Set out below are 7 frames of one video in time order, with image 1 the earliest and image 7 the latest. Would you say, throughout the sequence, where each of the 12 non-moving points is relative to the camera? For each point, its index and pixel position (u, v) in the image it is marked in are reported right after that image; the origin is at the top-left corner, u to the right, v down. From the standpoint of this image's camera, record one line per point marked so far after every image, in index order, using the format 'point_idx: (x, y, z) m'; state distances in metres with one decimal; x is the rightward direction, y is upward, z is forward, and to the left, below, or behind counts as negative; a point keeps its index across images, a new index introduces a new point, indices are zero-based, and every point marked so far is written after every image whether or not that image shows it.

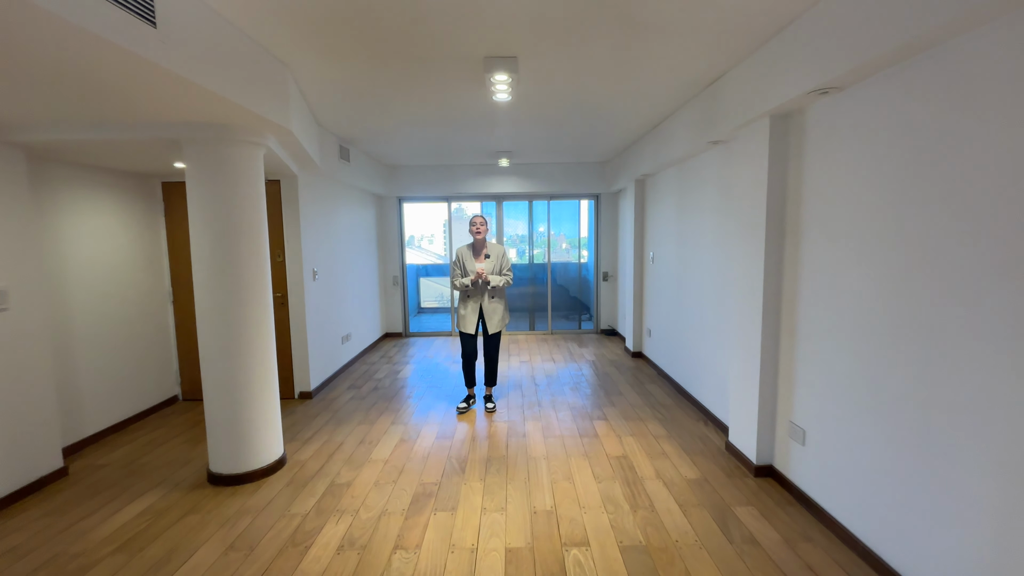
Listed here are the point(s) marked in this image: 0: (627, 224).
0: (+1.5, +0.8, +5.3) m
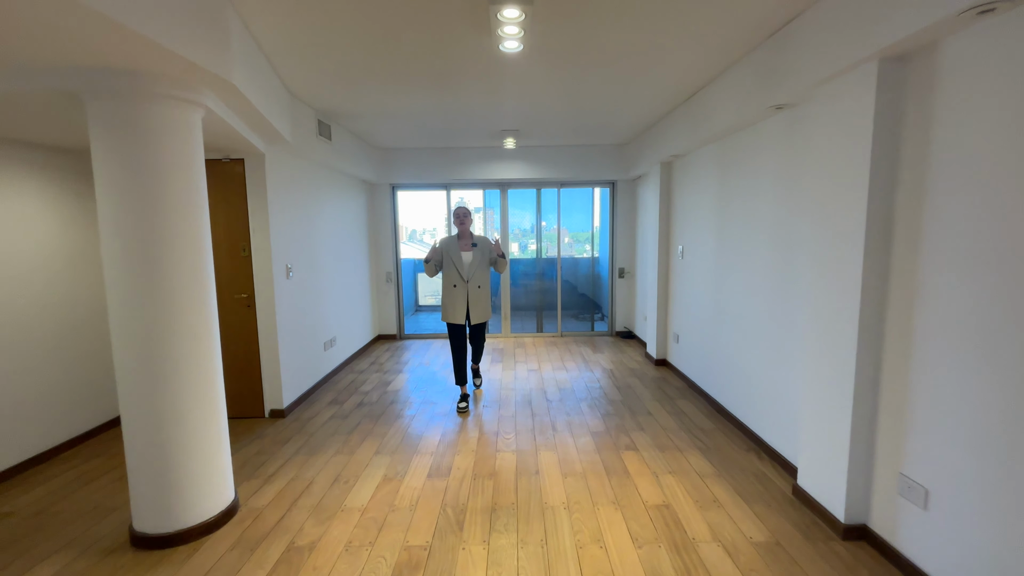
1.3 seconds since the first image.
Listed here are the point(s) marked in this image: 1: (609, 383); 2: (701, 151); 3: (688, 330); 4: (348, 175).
0: (+1.5, +0.8, +4.7) m
1: (+0.9, -0.9, +3.9) m
2: (+1.6, +1.2, +3.5) m
3: (+1.6, -0.4, +3.8) m
4: (-1.8, +1.3, +4.6) m
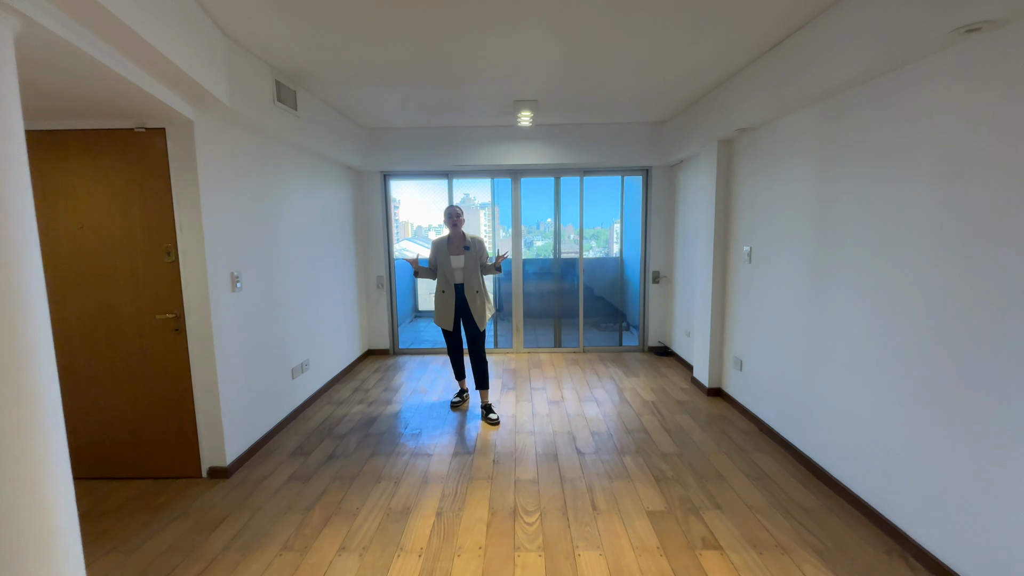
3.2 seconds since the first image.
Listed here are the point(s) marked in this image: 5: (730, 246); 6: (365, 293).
0: (+1.7, +0.7, +3.8) m
1: (+1.0, -1.0, +3.0) m
2: (+1.8, +1.1, +2.6) m
3: (+1.7, -0.5, +3.0) m
4: (-1.7, +1.2, +3.7) m
5: (+1.7, +0.3, +3.3) m
6: (-1.6, -0.1, +4.7) m
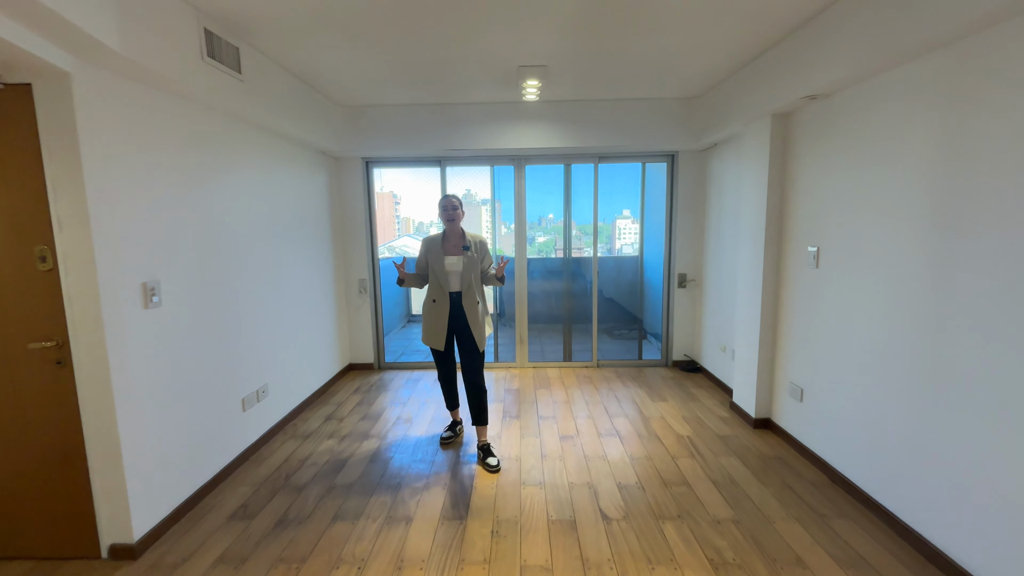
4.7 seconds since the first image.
0: (+1.7, +0.7, +3.2) m
1: (+1.0, -1.0, +2.4) m
2: (+1.8, +1.0, +2.0) m
3: (+1.7, -0.5, +2.3) m
4: (-1.6, +1.1, +3.1) m
5: (+1.7, +0.3, +2.7) m
6: (-1.6, -0.1, +4.1) m
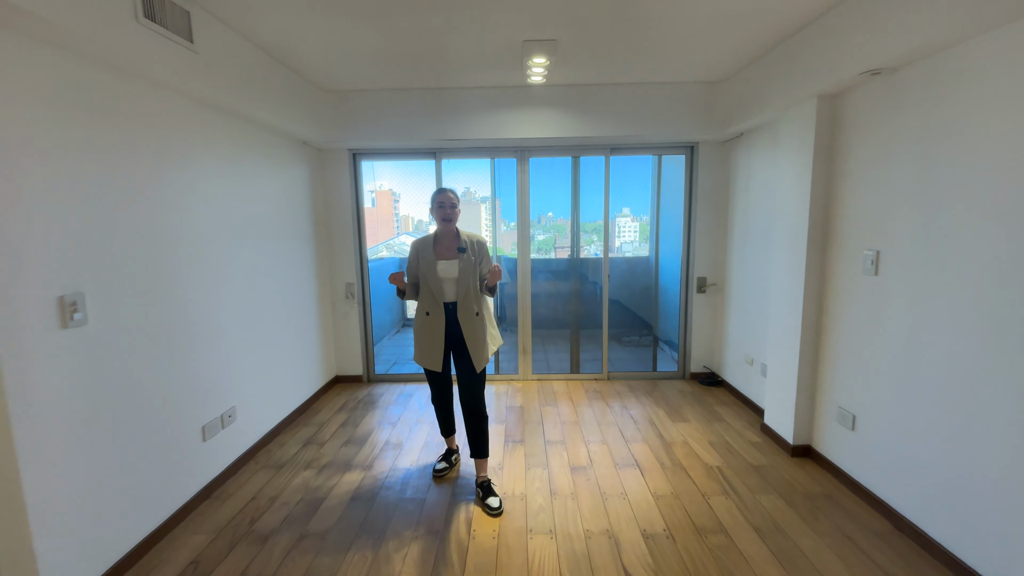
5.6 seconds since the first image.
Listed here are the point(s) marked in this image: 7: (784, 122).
0: (+1.7, +0.6, +2.8) m
1: (+1.1, -1.1, +2.0) m
2: (+1.8, +0.9, +1.6) m
3: (+1.8, -0.6, +2.0) m
4: (-1.6, +1.1, +2.7) m
5: (+1.8, +0.2, +2.3) m
6: (-1.6, -0.1, +3.8) m
7: (+1.7, +1.0, +2.6) m
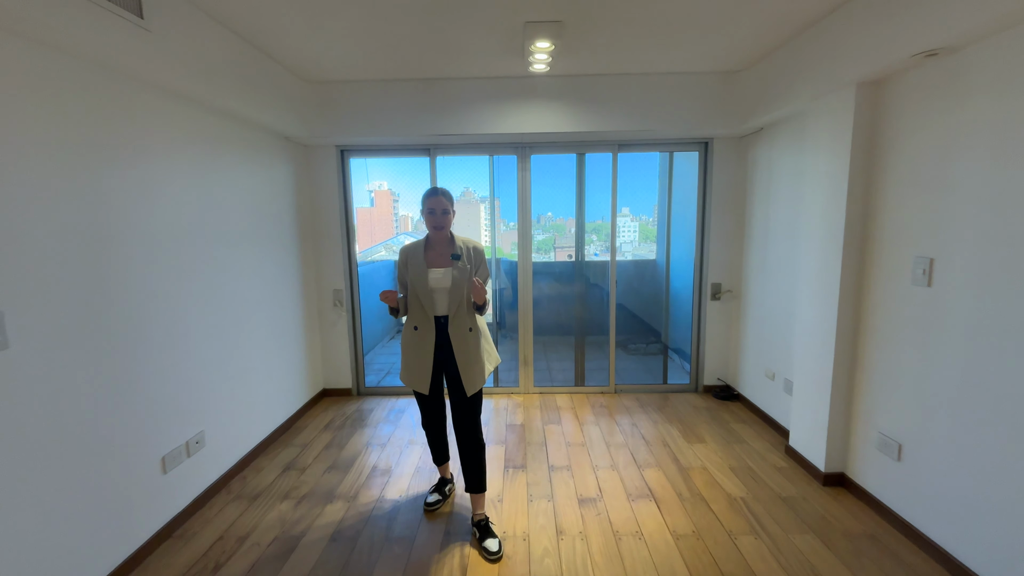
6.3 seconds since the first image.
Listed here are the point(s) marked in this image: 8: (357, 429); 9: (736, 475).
0: (+1.7, +0.6, +2.6) m
1: (+1.1, -1.1, +1.8) m
2: (+1.8, +0.9, +1.4) m
3: (+1.8, -0.6, +1.7) m
4: (-1.6, +1.0, +2.5) m
5: (+1.8, +0.2, +2.1) m
6: (-1.6, -0.2, +3.5) m
7: (+1.7, +1.0, +2.4) m
8: (-1.1, -1.0, +3.0) m
9: (+1.2, -1.0, +2.4) m
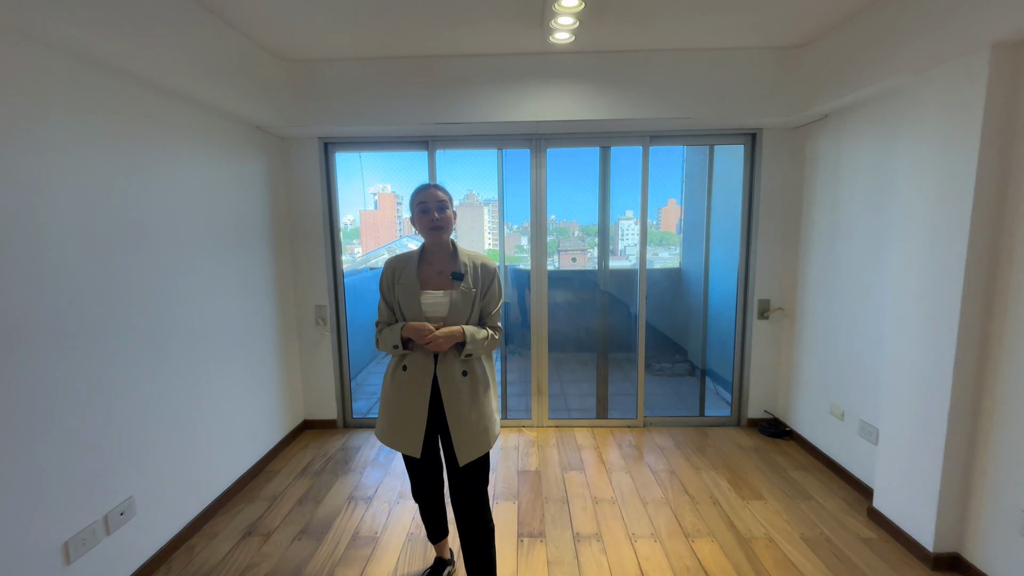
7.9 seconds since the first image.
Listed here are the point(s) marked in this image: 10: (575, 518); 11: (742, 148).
0: (+1.8, +0.5, +2.1) m
1: (+1.1, -1.2, +1.3) m
2: (+1.9, +0.8, +0.9) m
3: (+1.8, -0.7, +1.2) m
4: (-1.5, +0.9, +2.0) m
5: (+1.8, +0.1, +1.6) m
6: (-1.5, -0.3, +3.0) m
7: (+1.8, +0.9, +1.9) m
8: (-1.0, -1.1, +2.5) m
9: (+1.3, -1.1, +1.9) m
10: (+0.3, -1.1, +2.1) m
11: (+1.5, +0.9, +2.9) m
